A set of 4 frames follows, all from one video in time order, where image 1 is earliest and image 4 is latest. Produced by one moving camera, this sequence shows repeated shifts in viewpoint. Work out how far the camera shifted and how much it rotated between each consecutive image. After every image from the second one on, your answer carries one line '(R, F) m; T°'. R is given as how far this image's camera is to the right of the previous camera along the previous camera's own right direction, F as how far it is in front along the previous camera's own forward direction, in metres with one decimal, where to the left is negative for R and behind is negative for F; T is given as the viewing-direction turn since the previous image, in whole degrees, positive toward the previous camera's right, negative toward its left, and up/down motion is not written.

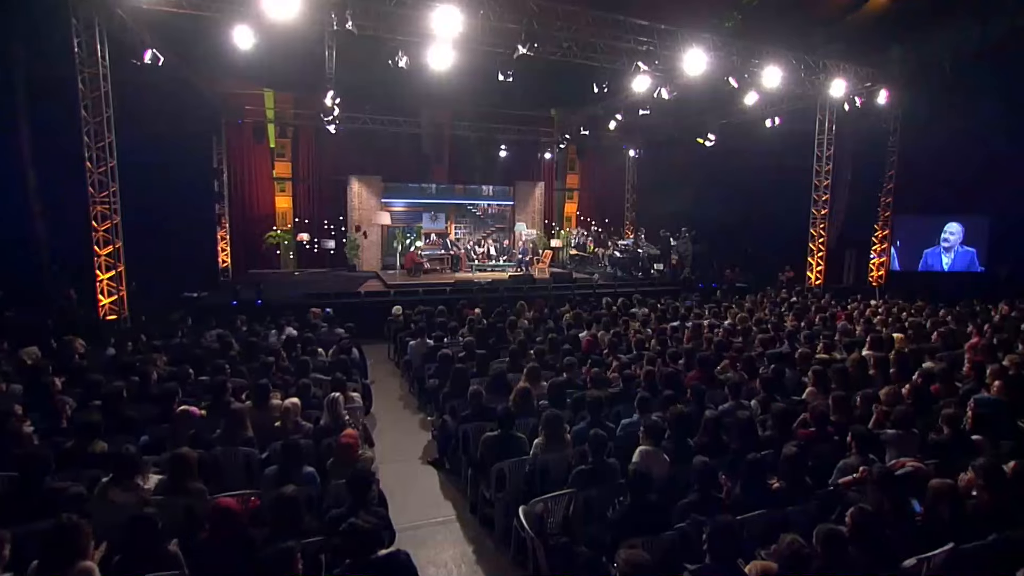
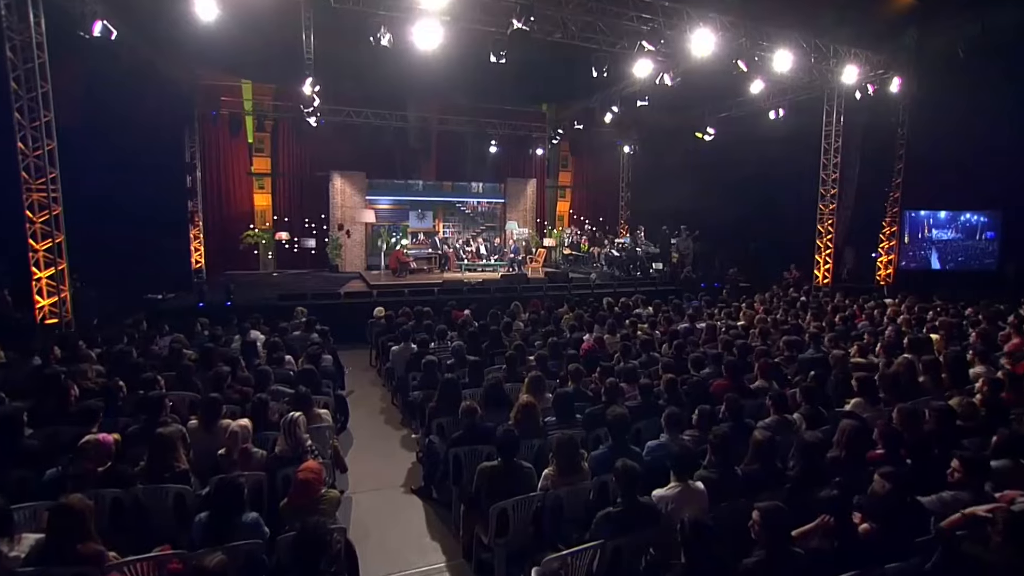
(-0.1, +0.9) m; +1°
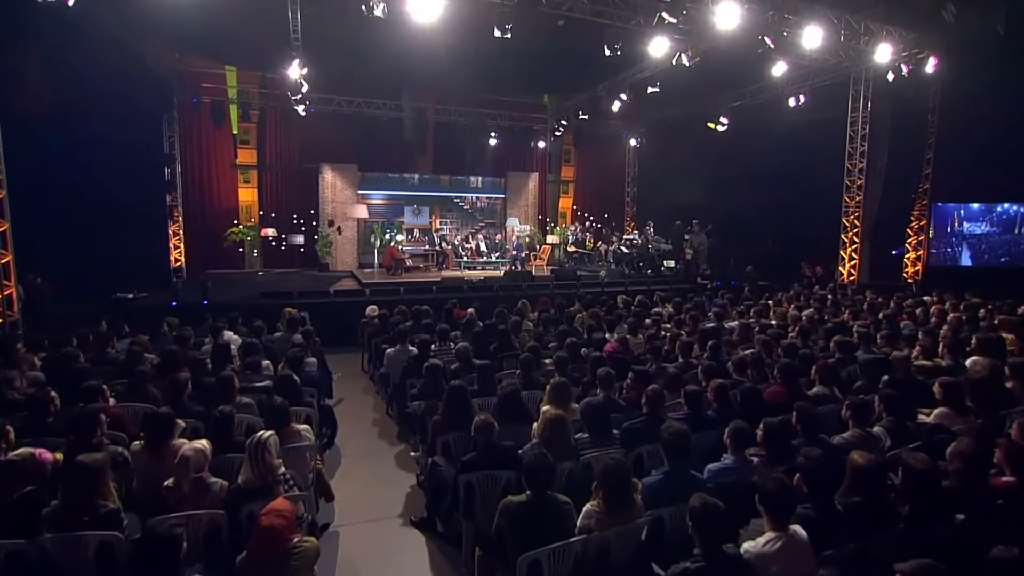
(-0.2, +0.9) m; +1°
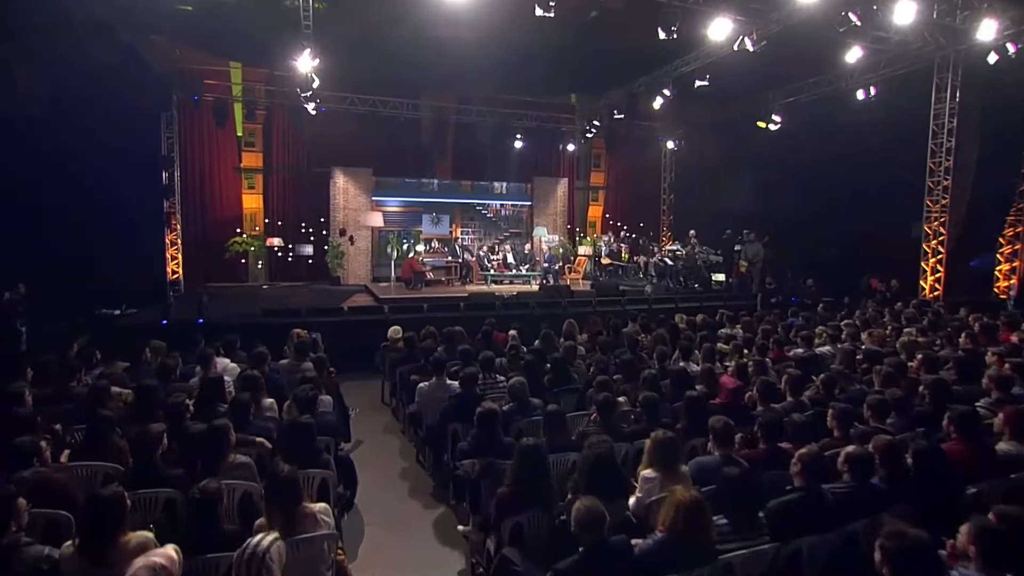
(-0.5, +1.3) m; -1°
